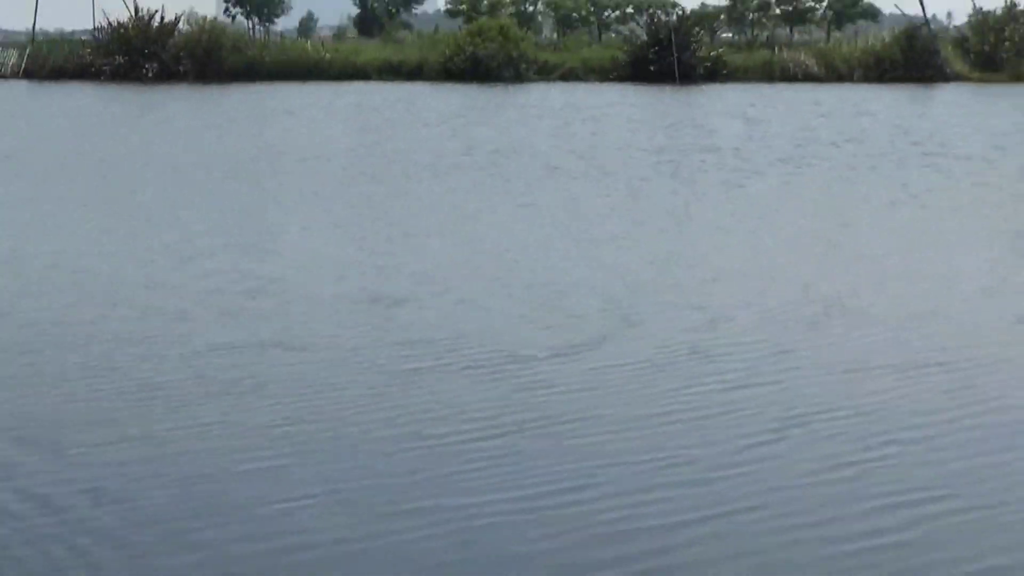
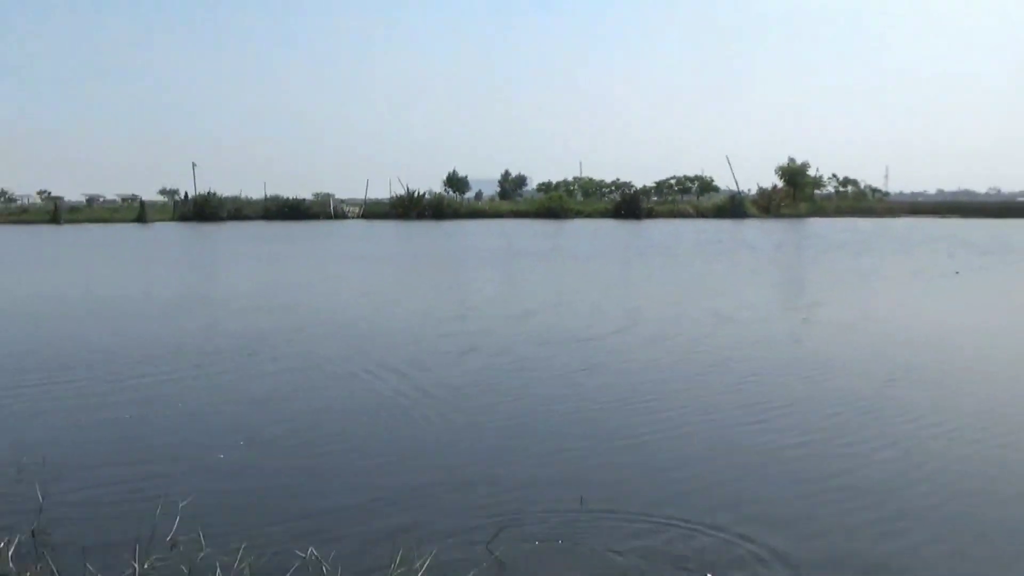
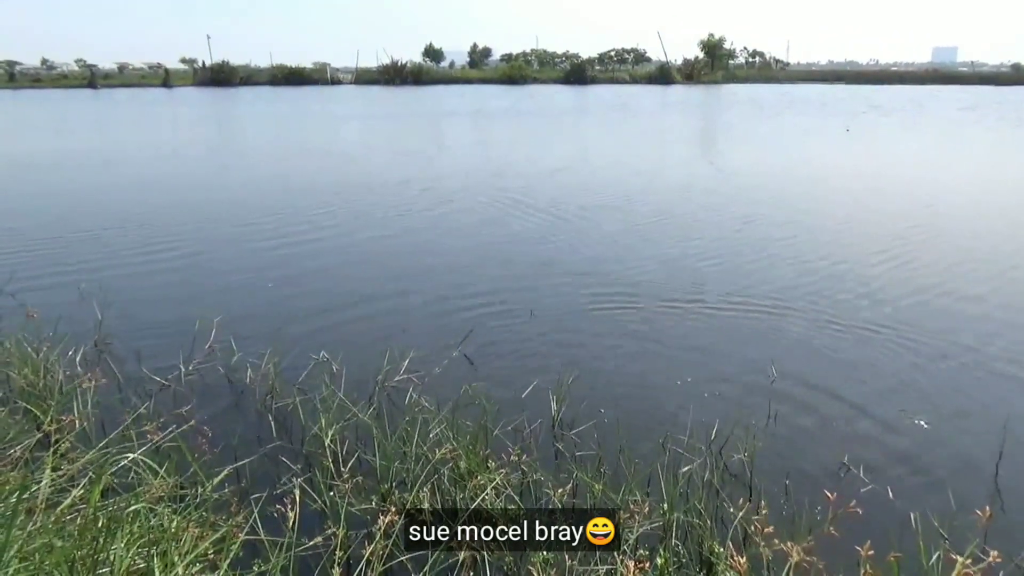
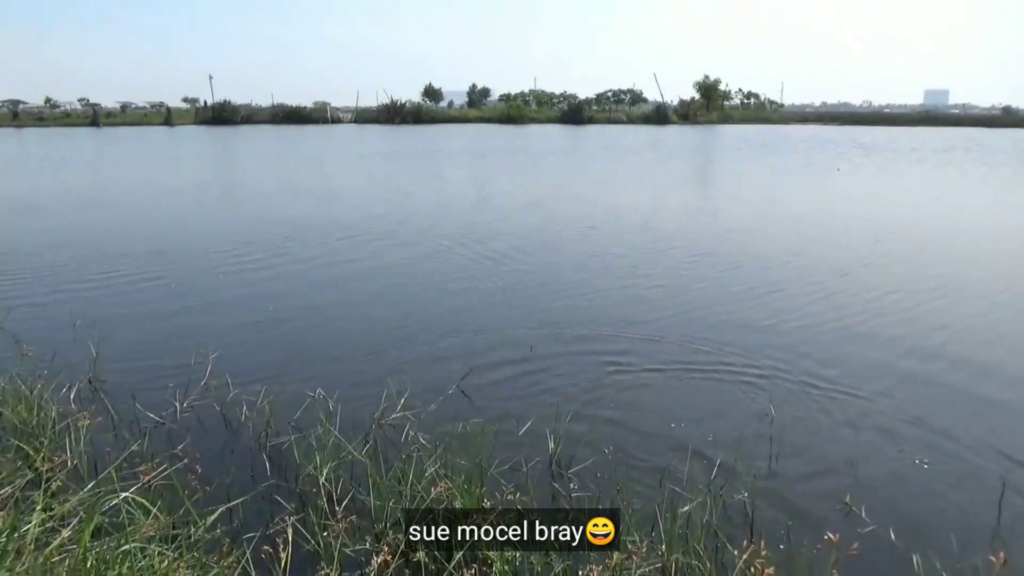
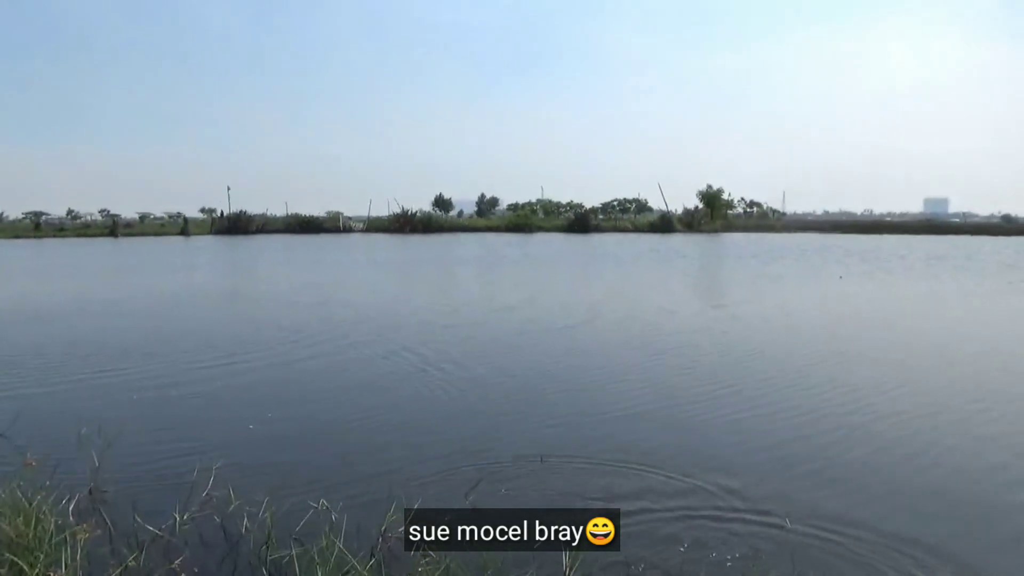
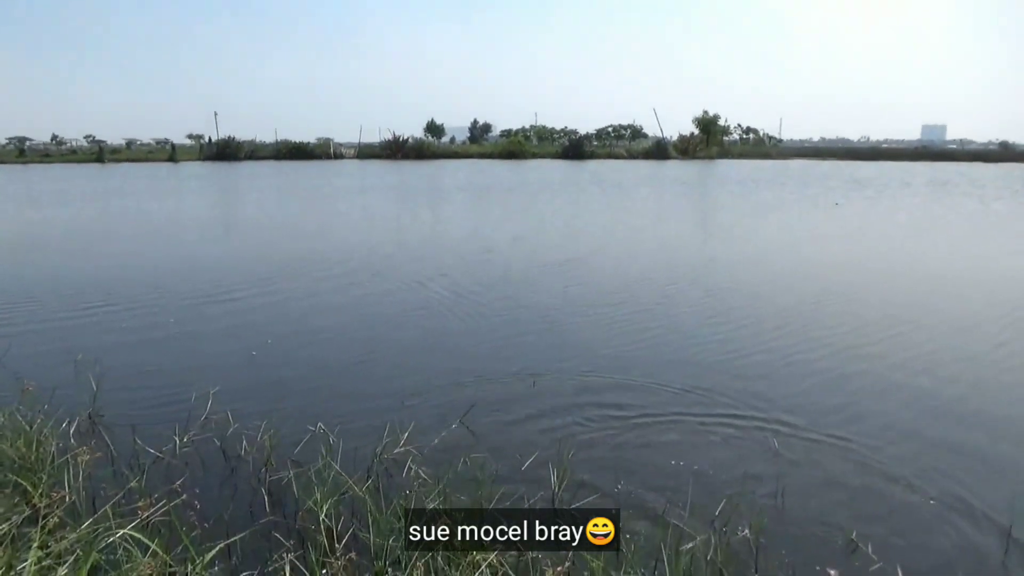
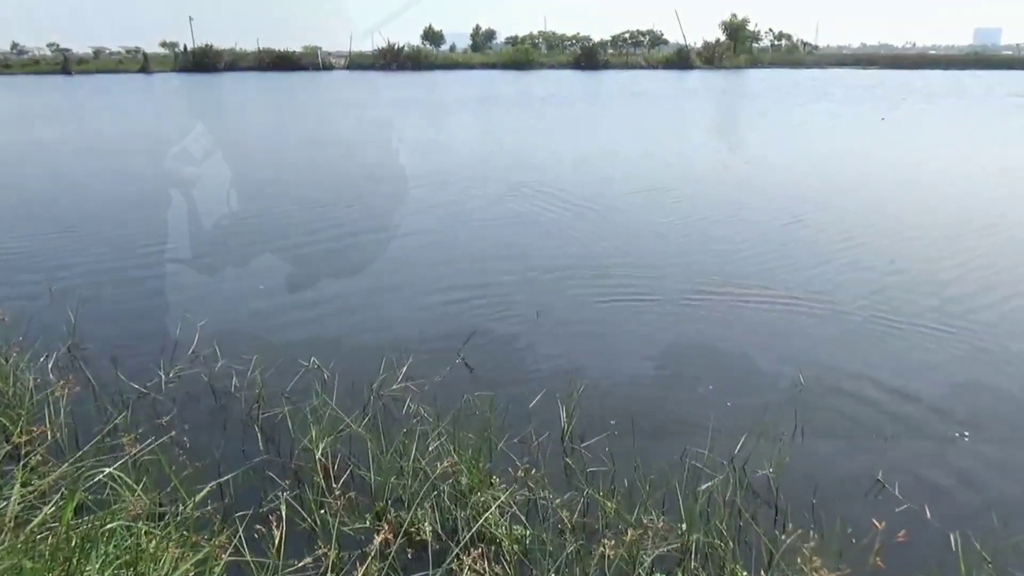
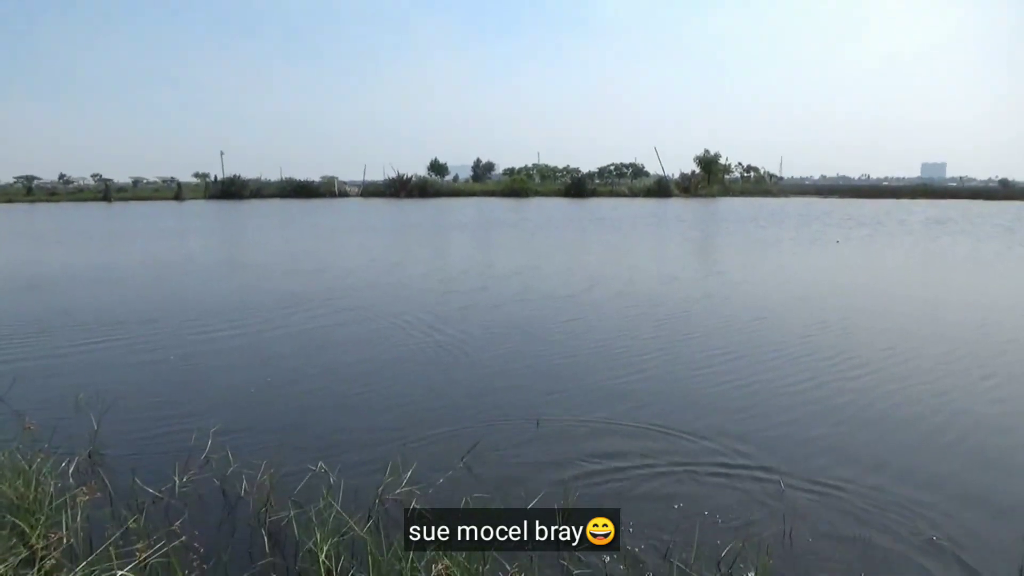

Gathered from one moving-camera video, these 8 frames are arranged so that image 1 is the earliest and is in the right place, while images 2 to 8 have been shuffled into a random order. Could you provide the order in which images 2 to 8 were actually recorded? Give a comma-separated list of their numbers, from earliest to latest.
2, 5, 8, 6, 4, 3, 7
